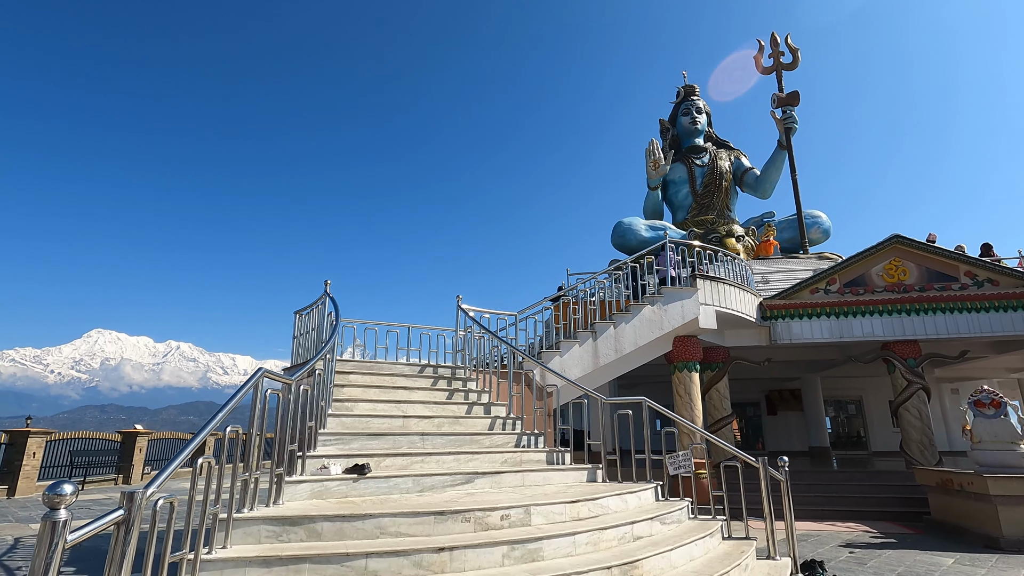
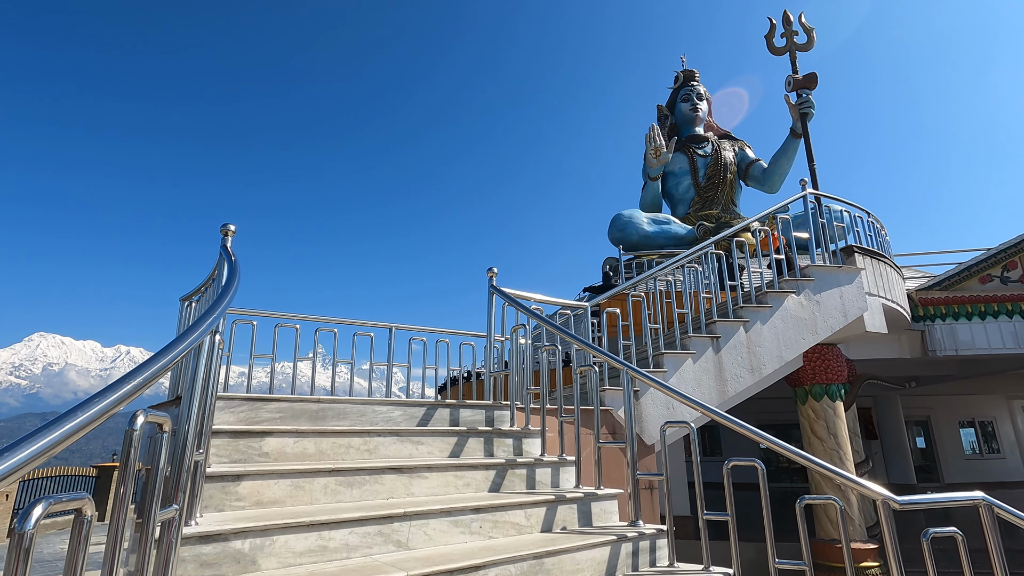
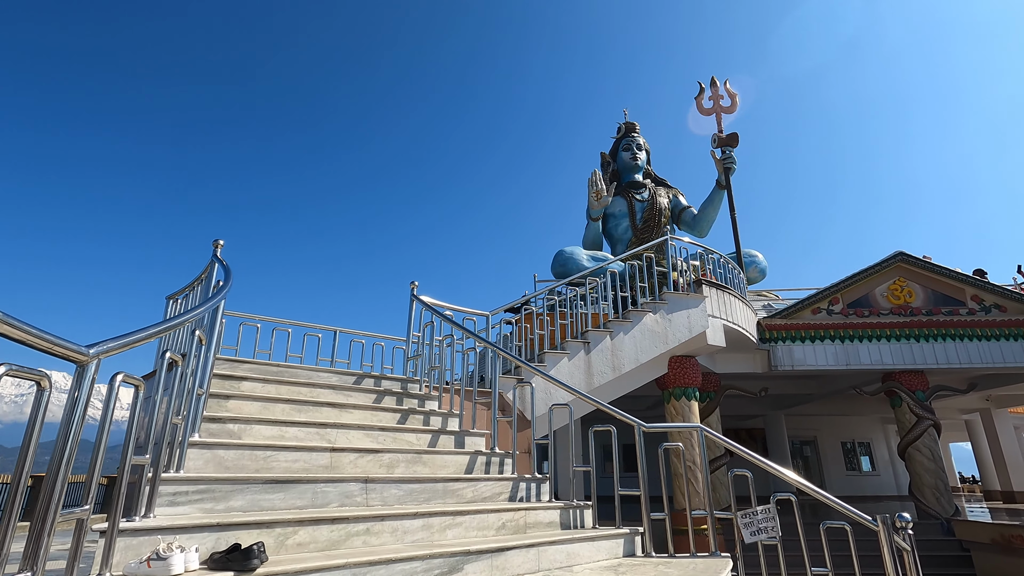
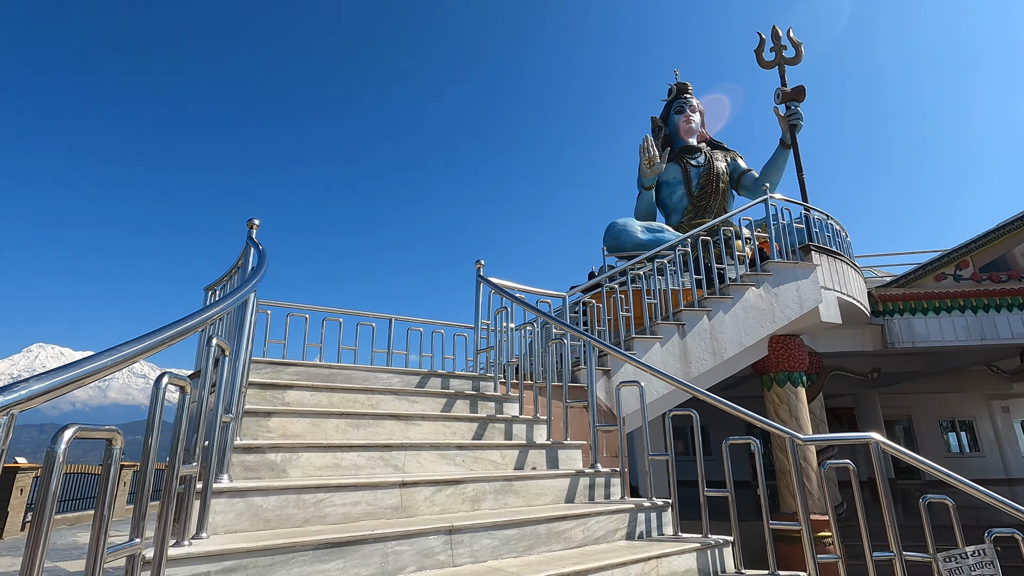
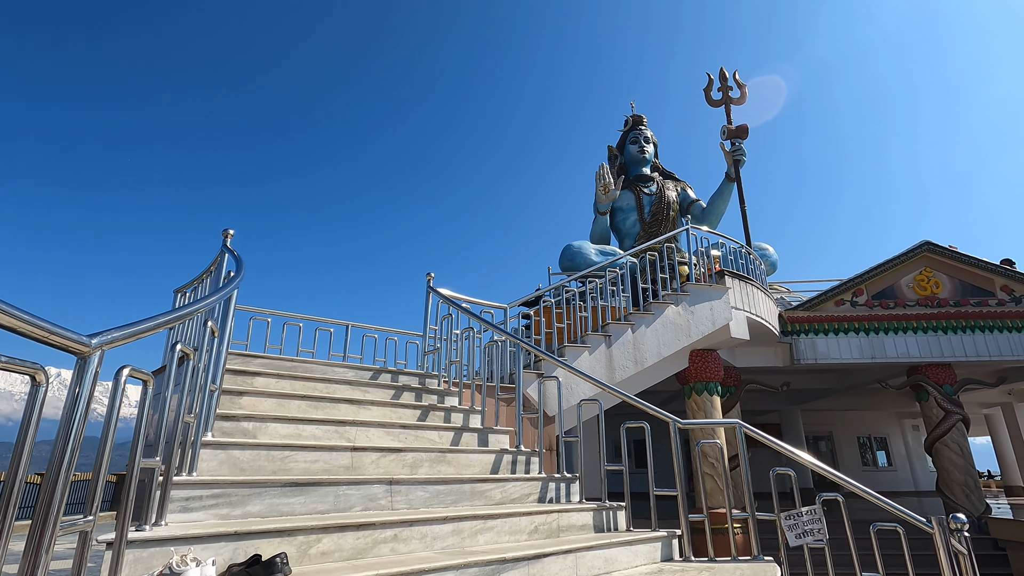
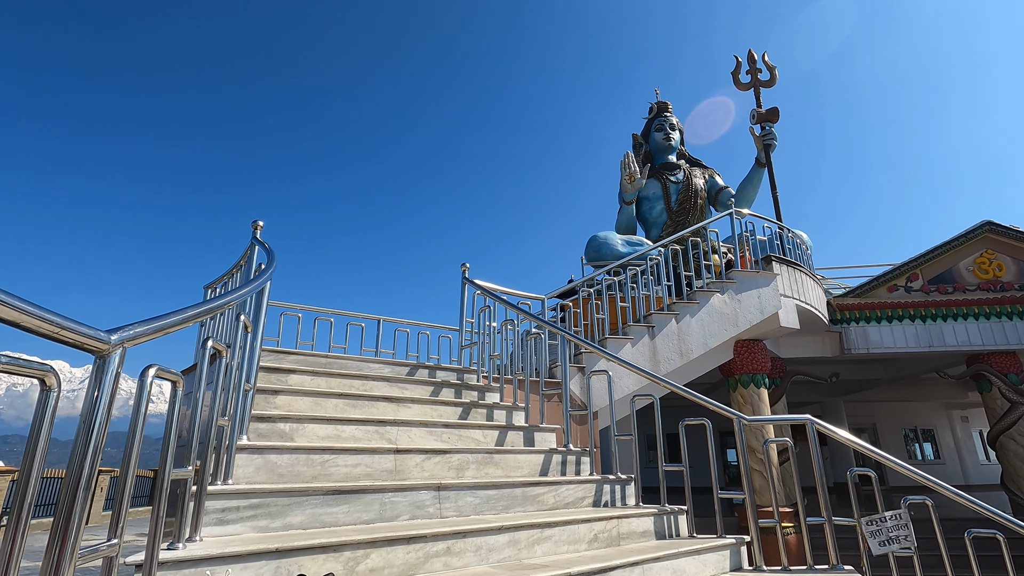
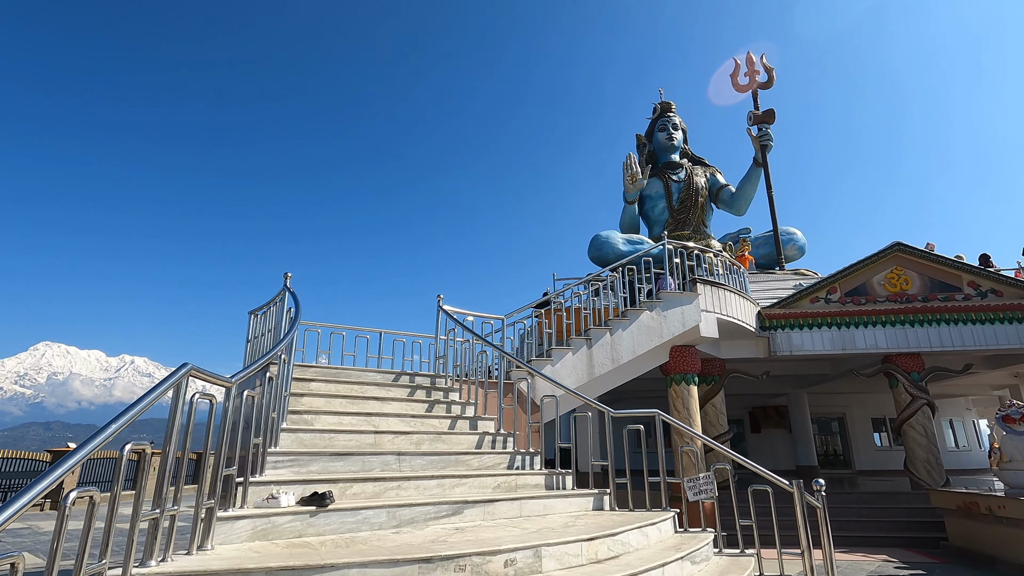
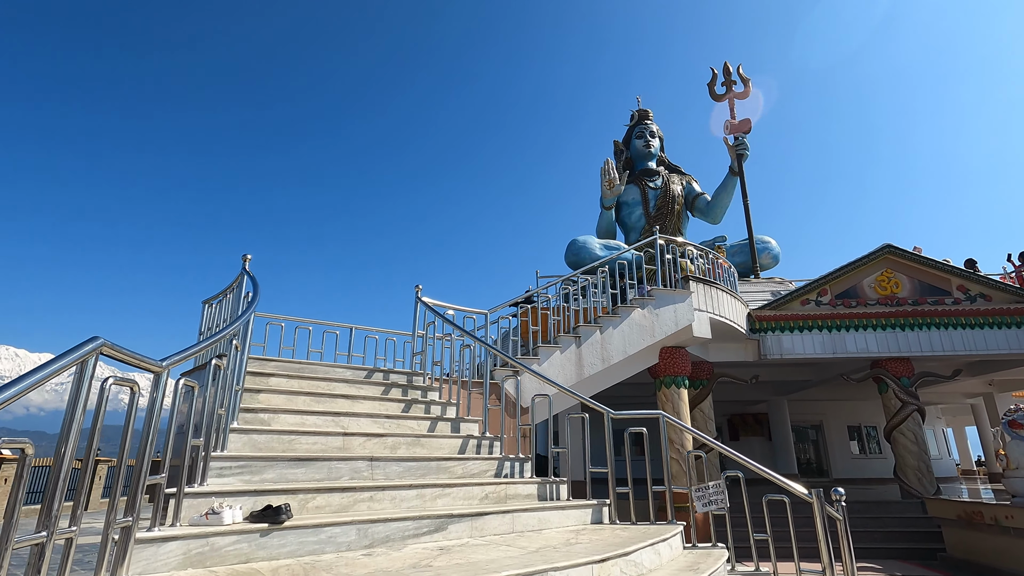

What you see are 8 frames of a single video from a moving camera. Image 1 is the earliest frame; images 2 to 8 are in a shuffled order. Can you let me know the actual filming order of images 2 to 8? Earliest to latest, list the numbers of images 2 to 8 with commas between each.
7, 8, 3, 5, 6, 4, 2
